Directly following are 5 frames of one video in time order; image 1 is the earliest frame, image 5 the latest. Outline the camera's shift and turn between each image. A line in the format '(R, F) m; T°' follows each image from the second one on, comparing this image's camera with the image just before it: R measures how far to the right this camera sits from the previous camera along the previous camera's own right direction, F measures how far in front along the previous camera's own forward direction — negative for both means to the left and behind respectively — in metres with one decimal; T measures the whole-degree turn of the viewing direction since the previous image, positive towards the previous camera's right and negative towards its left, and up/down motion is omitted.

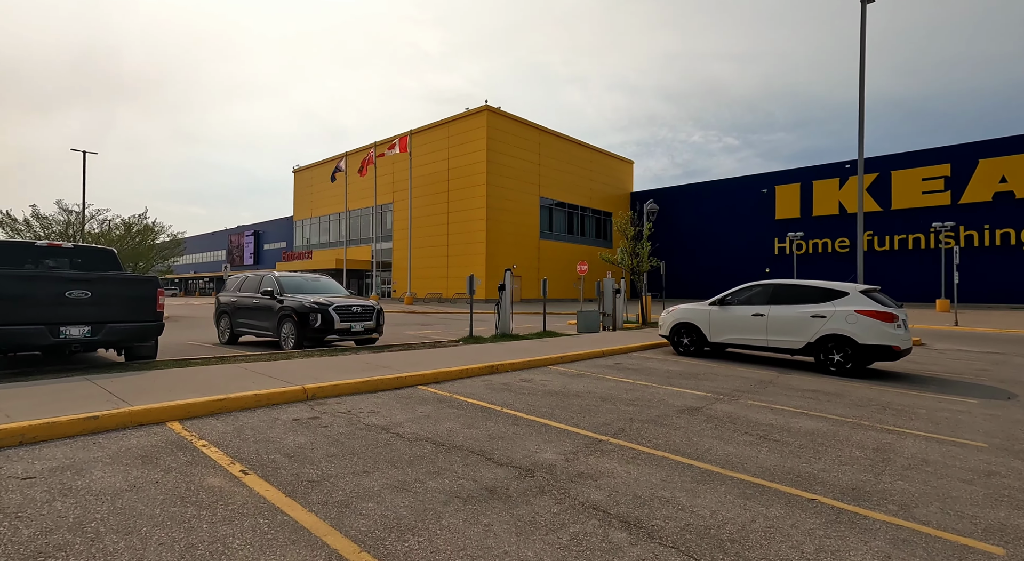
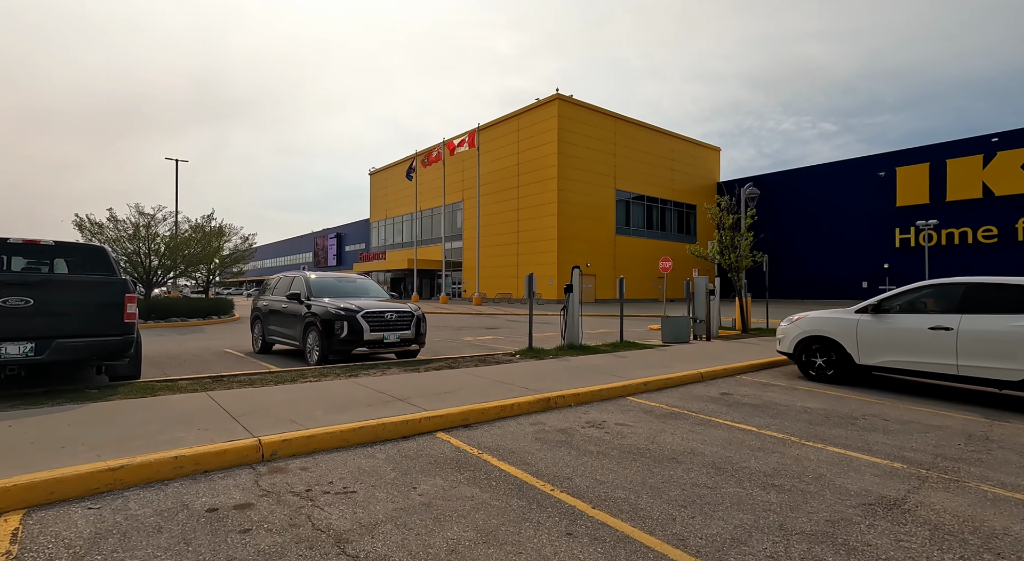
(+0.1, +2.4) m; -8°
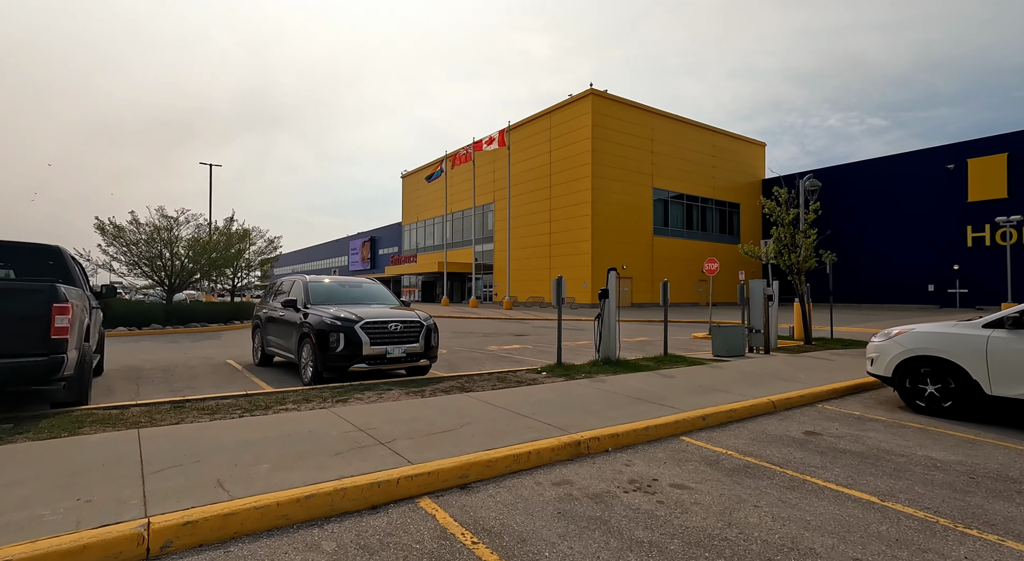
(+0.1, +1.5) m; -4°
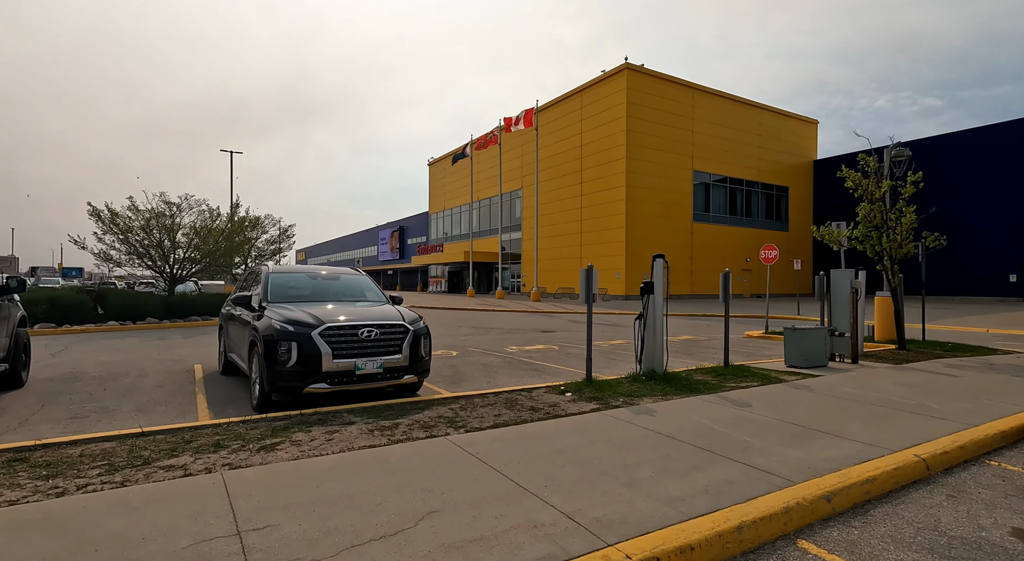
(+0.2, +2.3) m; -3°
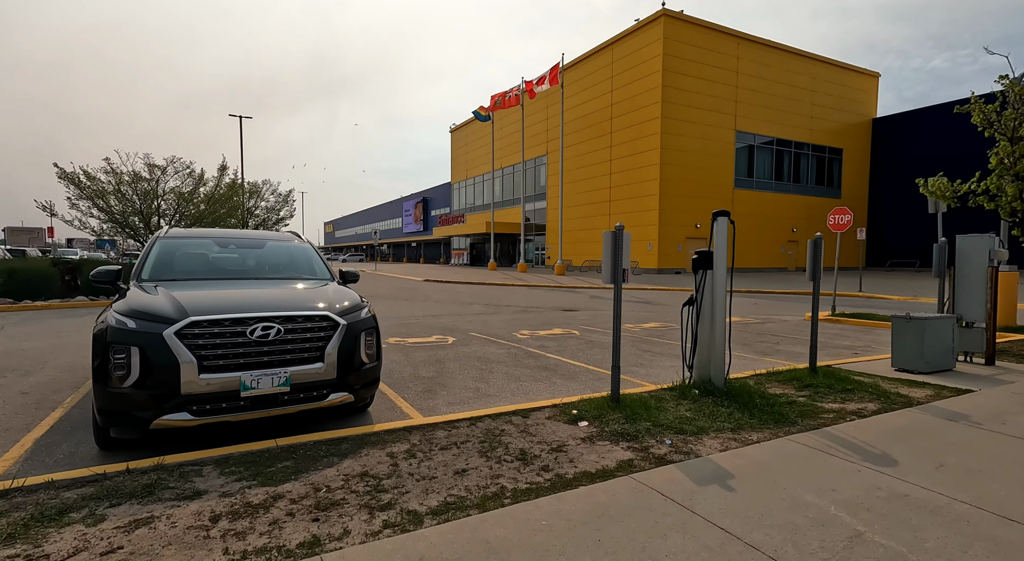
(+0.4, +2.5) m; -3°
